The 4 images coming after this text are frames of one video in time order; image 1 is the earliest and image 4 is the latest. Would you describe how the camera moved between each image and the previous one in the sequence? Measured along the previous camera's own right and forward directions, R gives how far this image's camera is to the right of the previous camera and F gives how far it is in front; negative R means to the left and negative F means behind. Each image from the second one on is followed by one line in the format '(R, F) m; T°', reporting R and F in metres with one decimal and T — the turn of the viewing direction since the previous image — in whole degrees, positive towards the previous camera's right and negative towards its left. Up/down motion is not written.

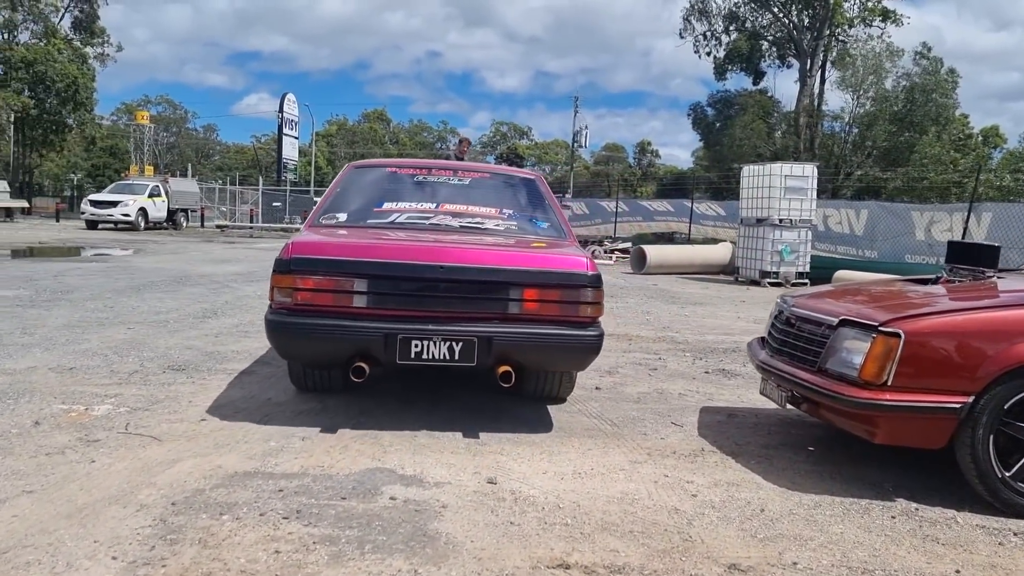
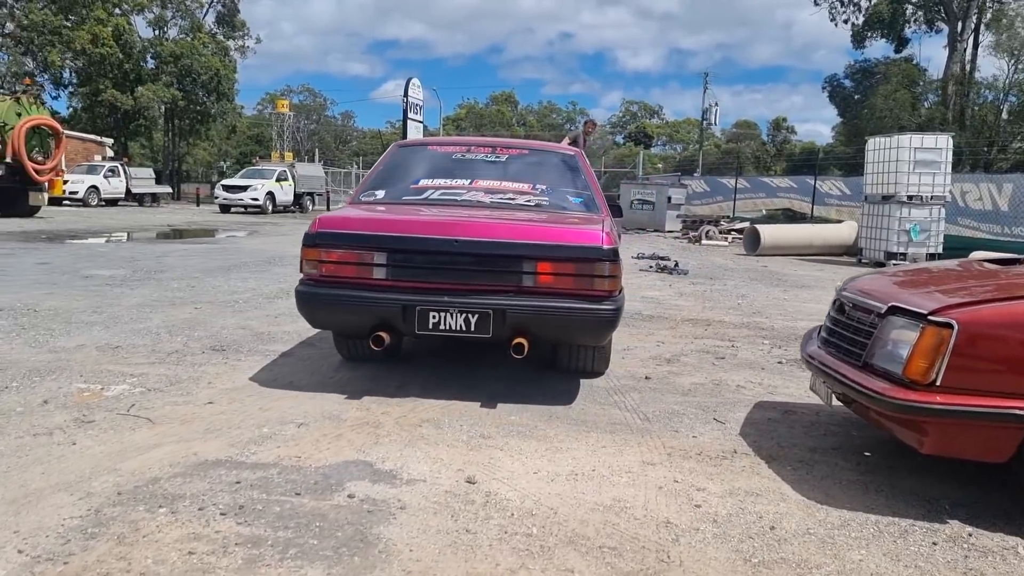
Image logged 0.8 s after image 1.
(+0.5, +0.4) m; -9°
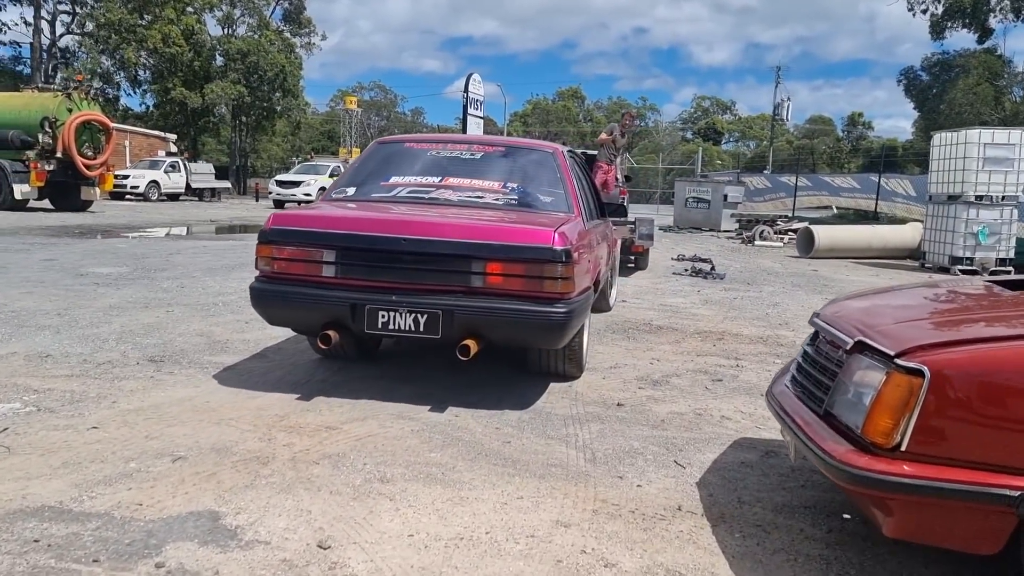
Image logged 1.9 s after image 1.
(+0.6, +0.6) m; -5°
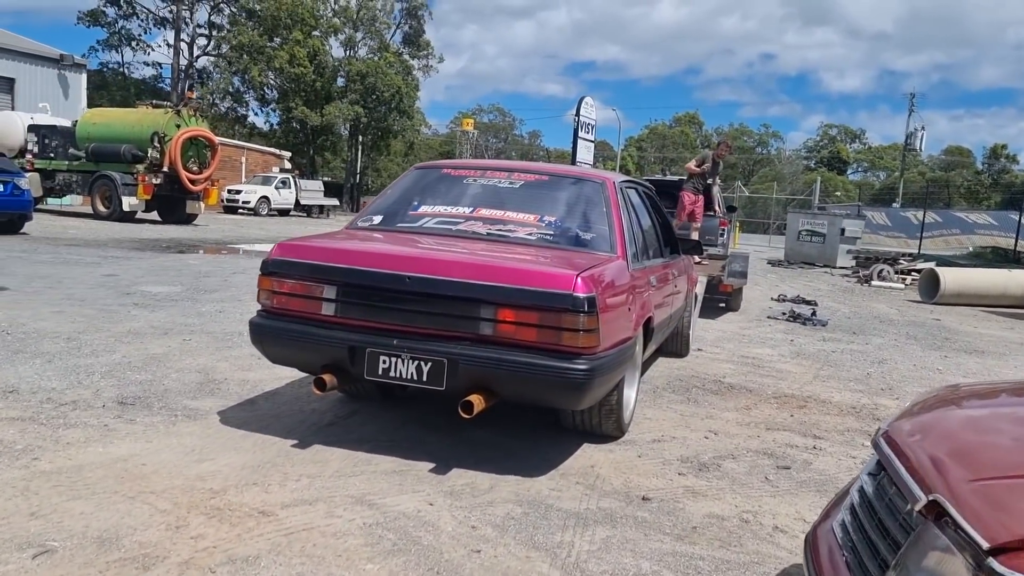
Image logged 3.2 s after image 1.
(+0.4, +0.8) m; -8°
